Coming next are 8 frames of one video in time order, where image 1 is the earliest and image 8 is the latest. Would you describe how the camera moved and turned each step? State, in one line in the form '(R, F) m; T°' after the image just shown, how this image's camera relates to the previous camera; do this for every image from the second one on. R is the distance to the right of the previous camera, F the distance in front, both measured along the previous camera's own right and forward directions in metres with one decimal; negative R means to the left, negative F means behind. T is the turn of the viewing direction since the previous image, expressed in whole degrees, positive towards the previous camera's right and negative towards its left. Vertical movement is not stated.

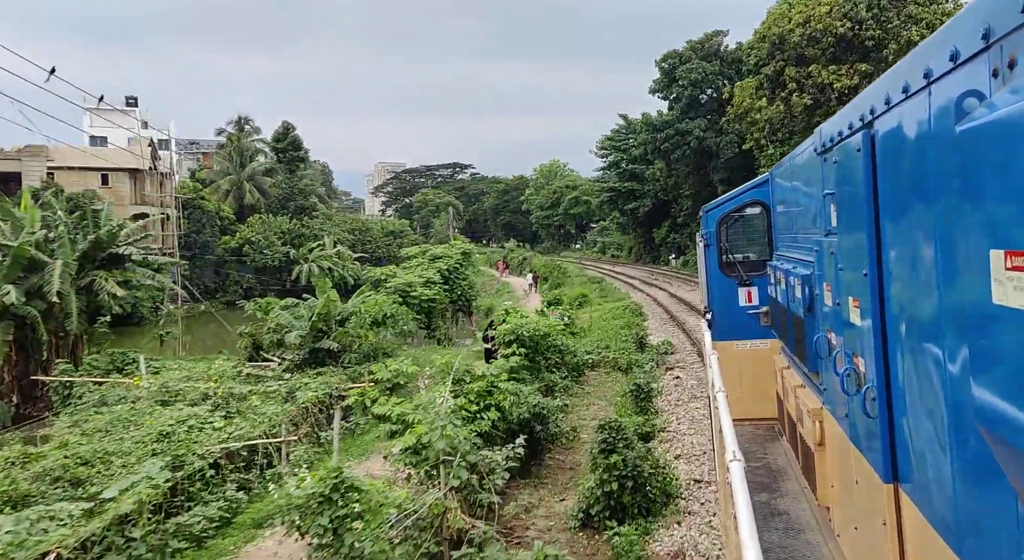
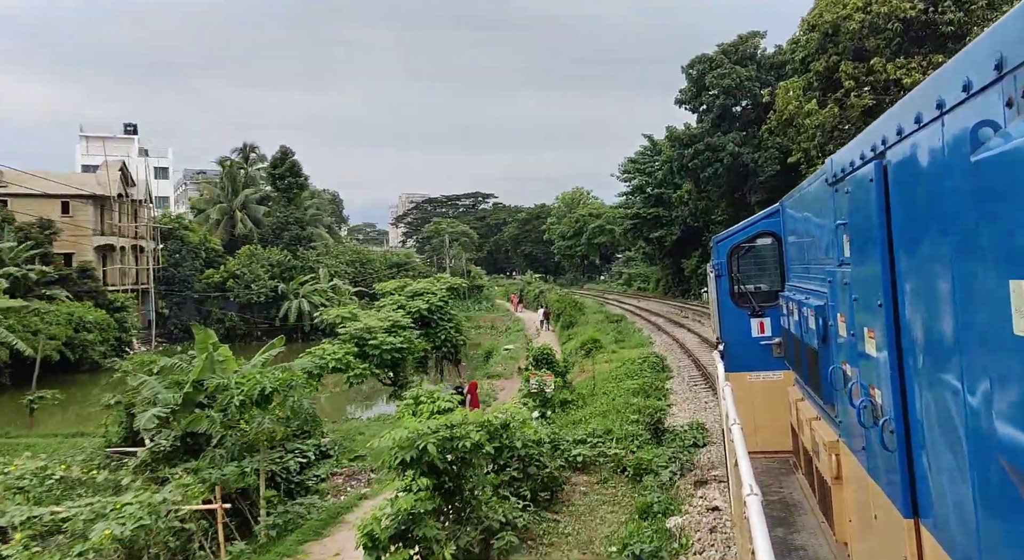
(+0.6, +3.0) m; -2°
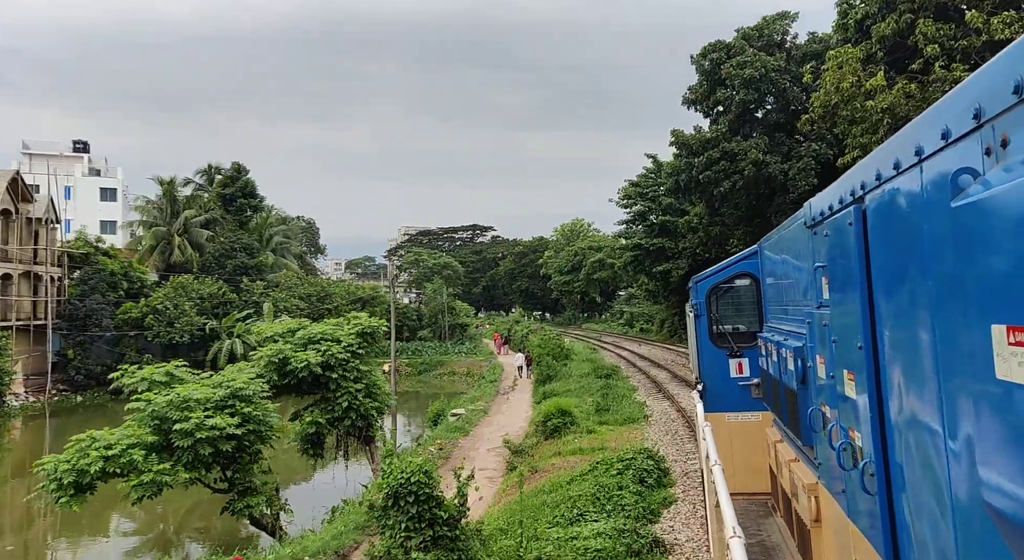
(+0.8, +4.3) m; -1°
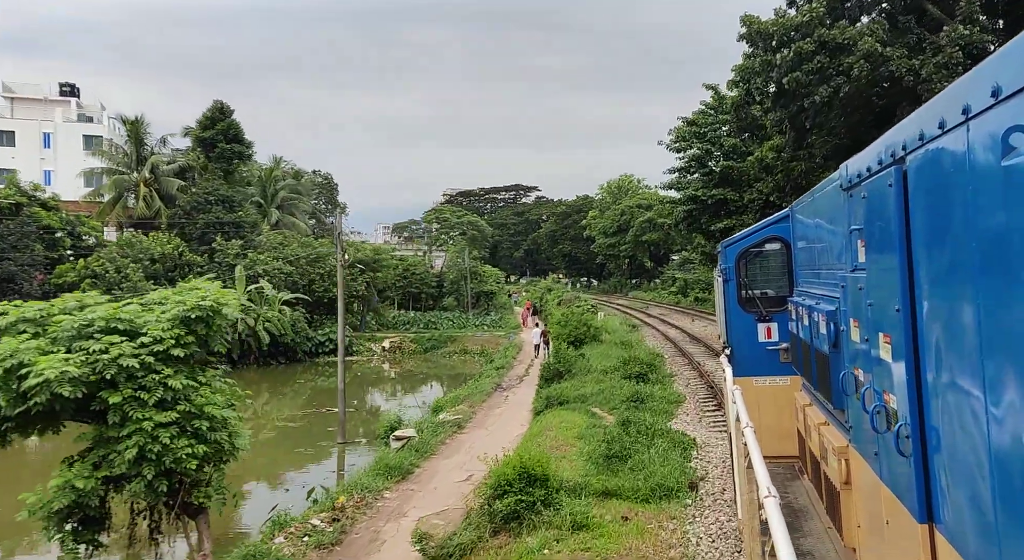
(+0.8, +4.7) m; -4°
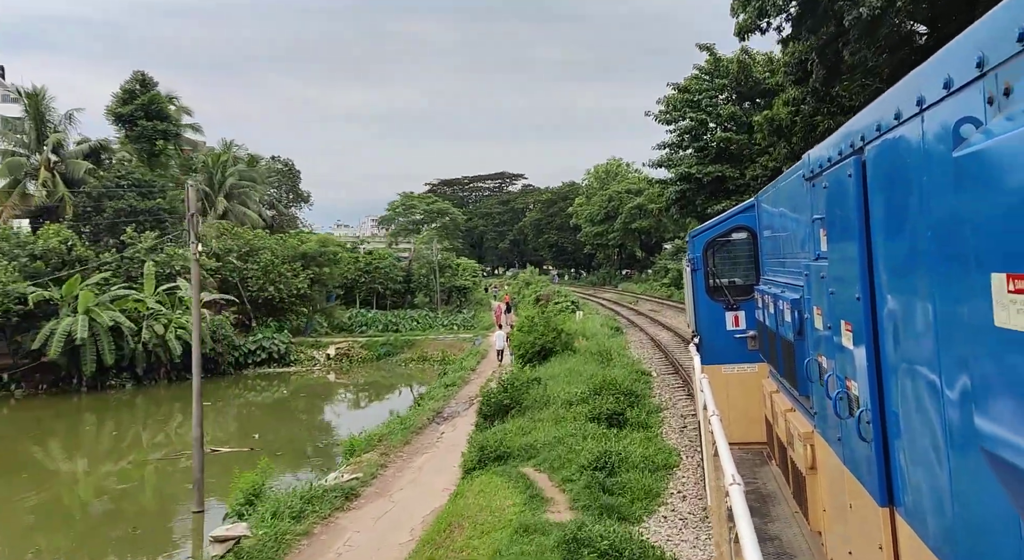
(+0.7, +3.3) m; 0°
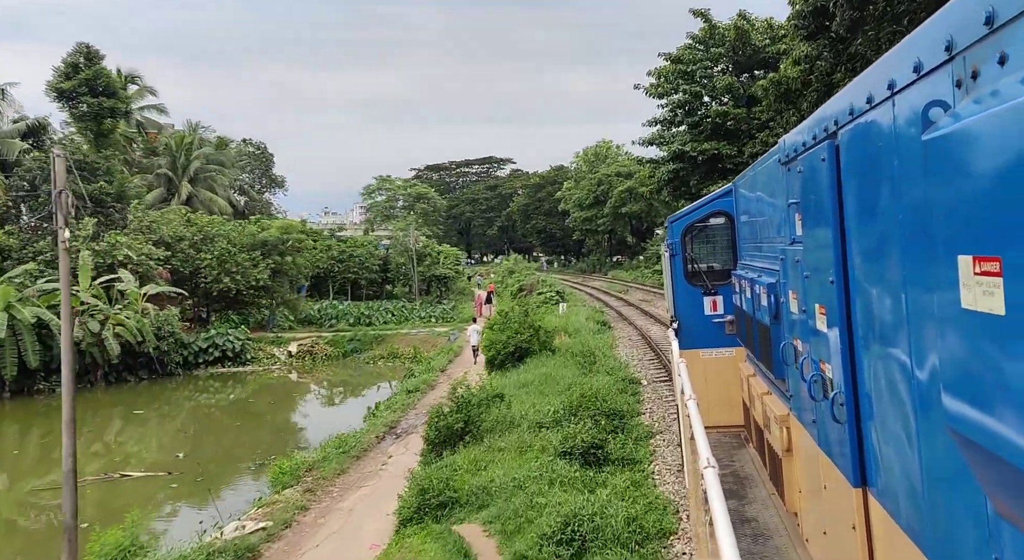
(+0.3, +1.7) m; +1°
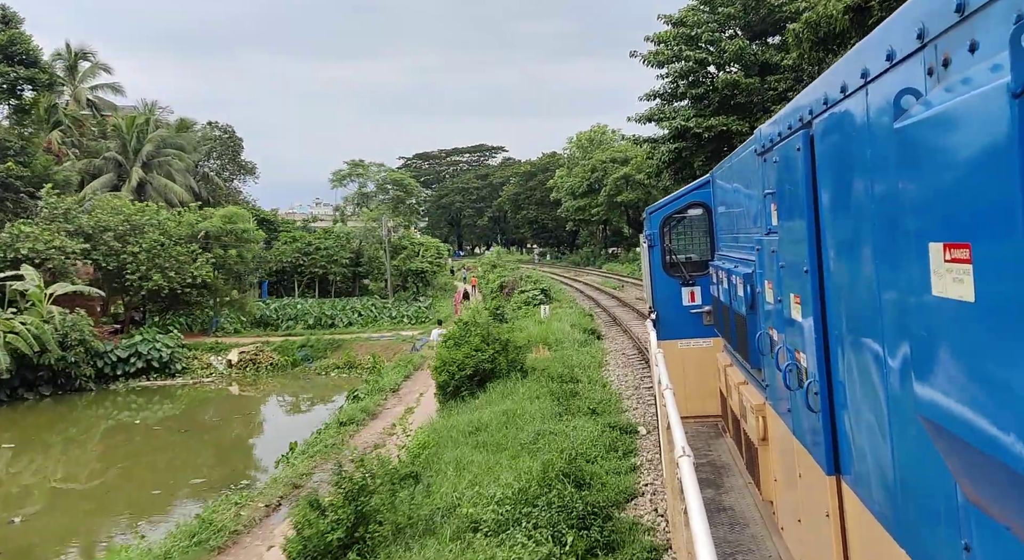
(+0.4, +2.5) m; 0°
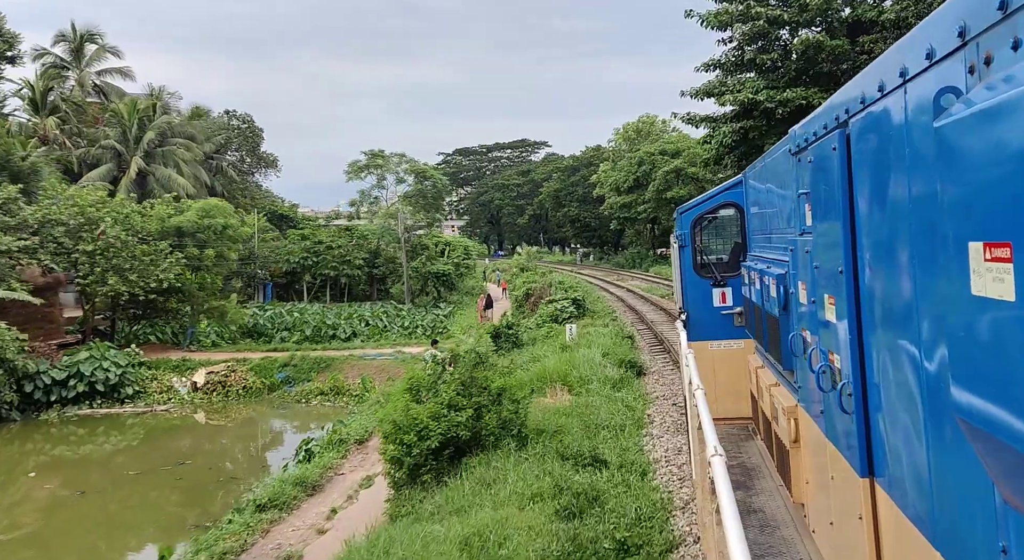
(+0.4, +2.9) m; -3°
